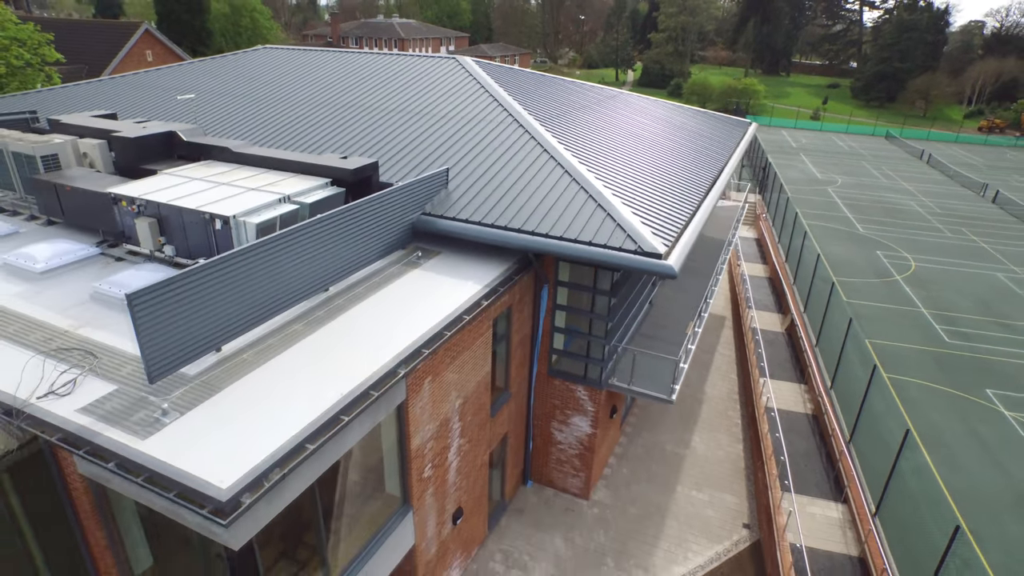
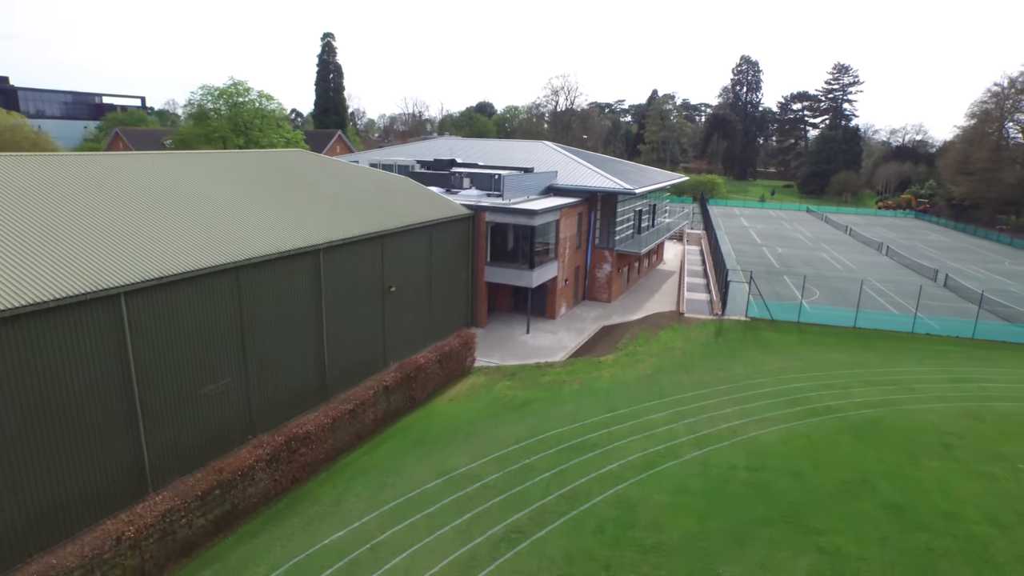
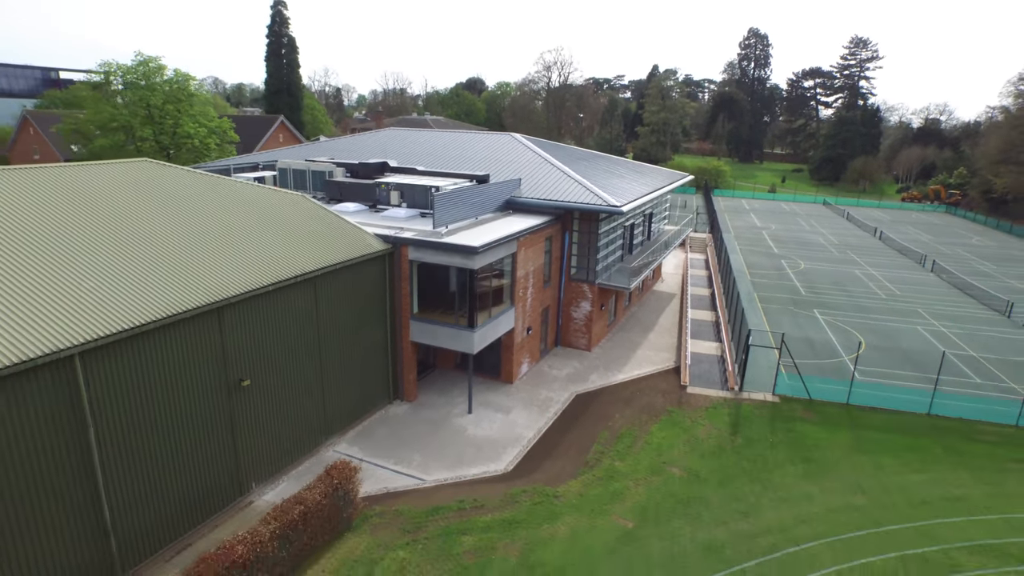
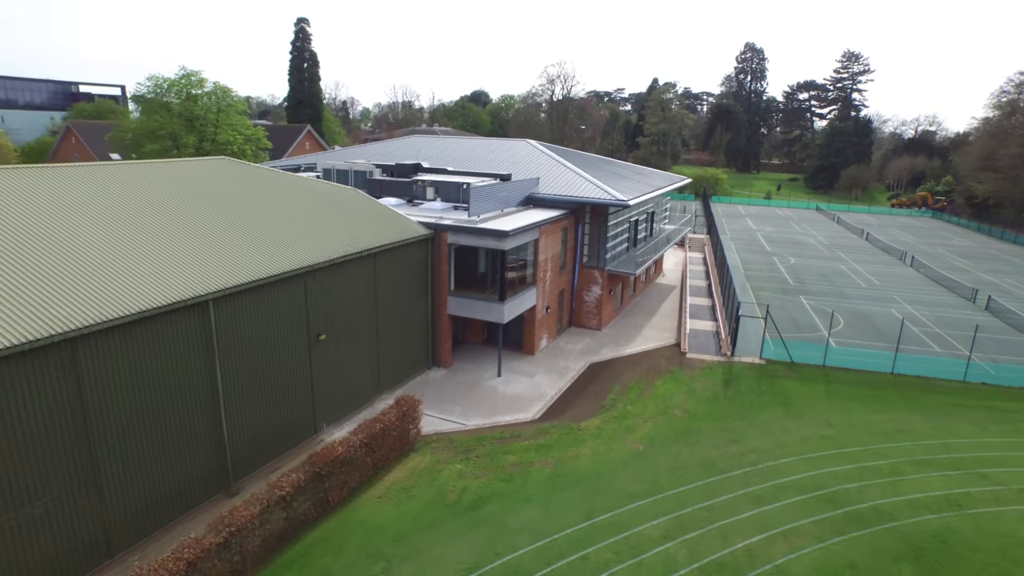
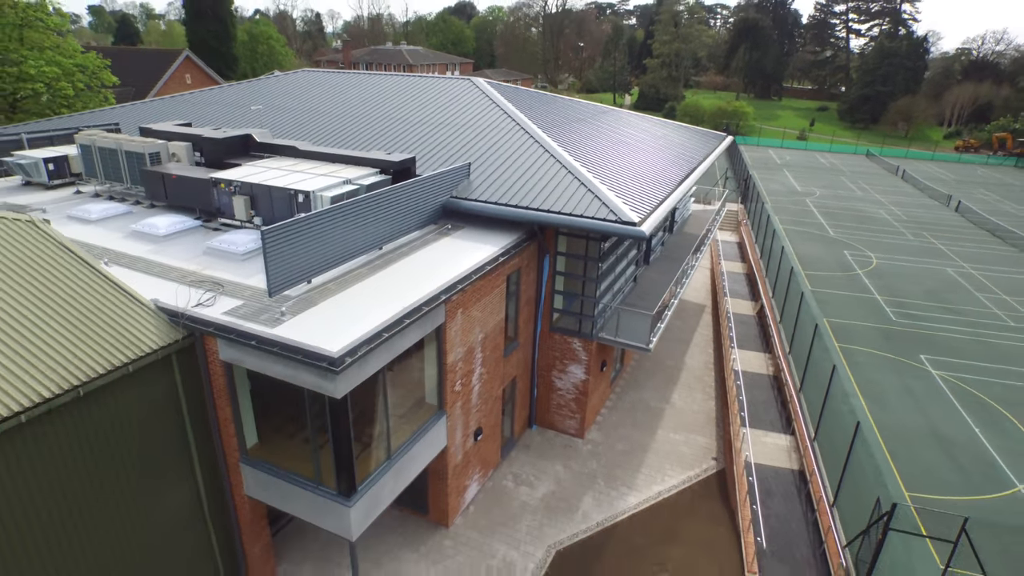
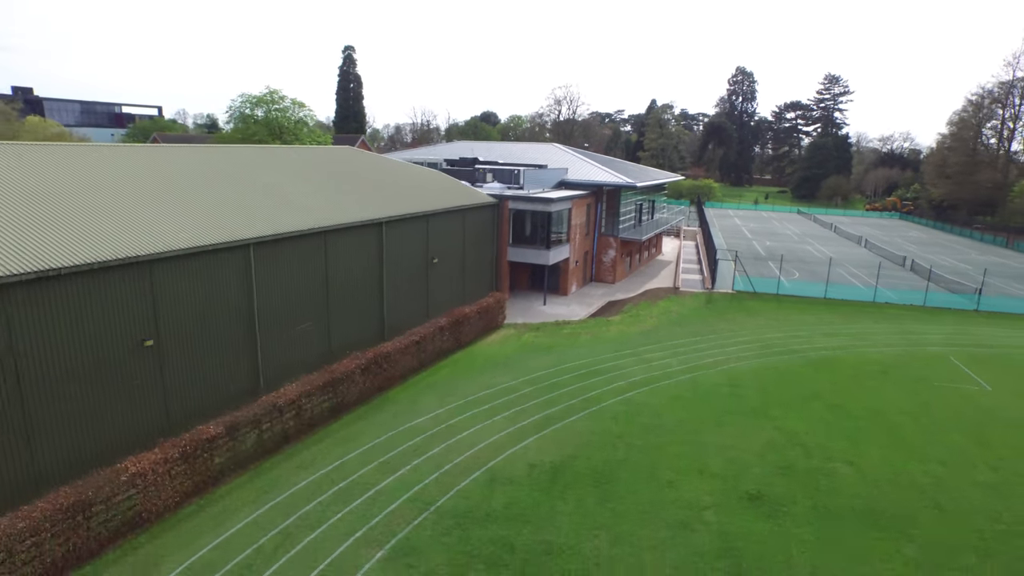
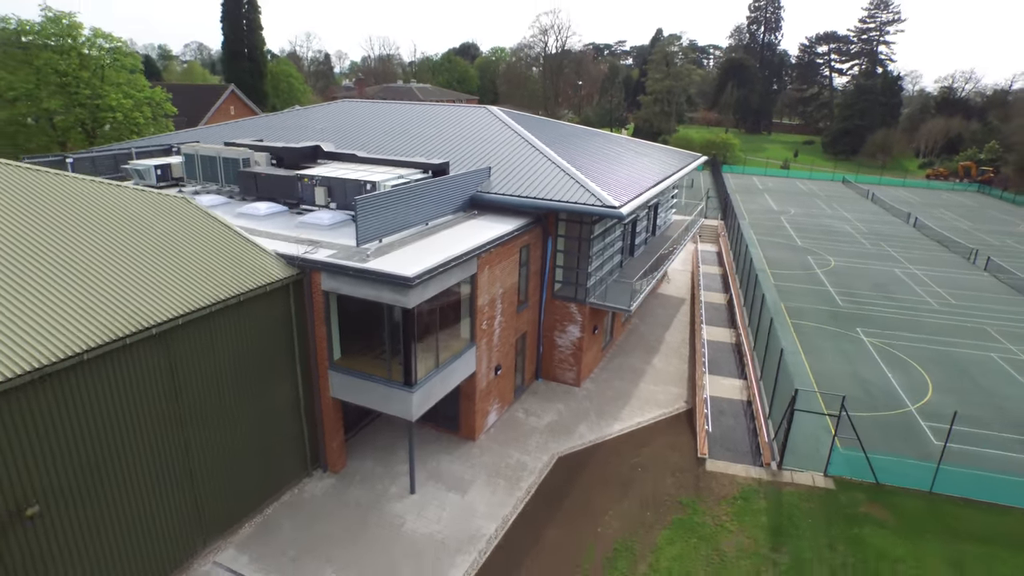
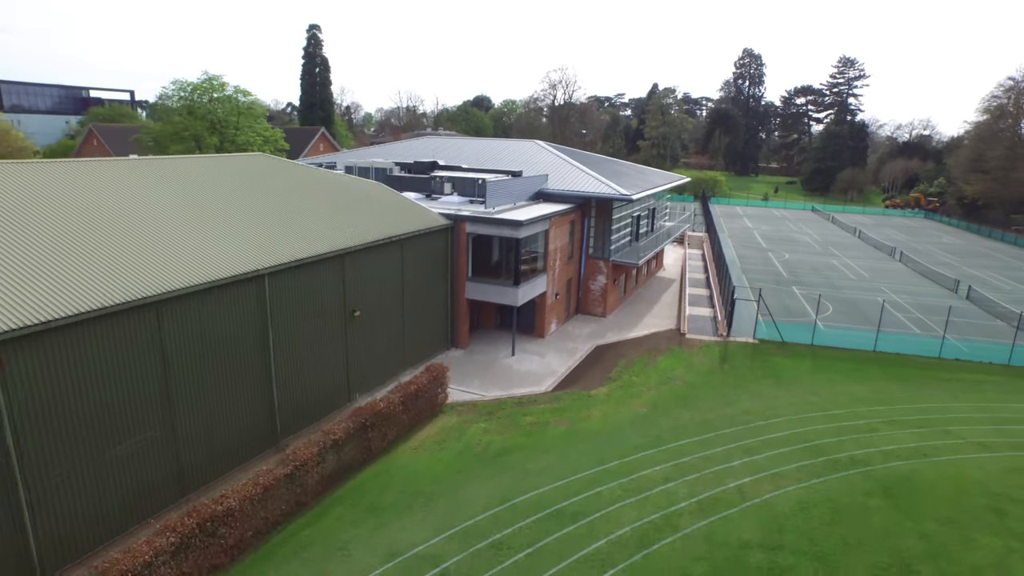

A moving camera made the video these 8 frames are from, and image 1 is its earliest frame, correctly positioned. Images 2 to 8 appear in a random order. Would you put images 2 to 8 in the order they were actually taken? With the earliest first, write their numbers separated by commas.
5, 7, 3, 4, 8, 2, 6
